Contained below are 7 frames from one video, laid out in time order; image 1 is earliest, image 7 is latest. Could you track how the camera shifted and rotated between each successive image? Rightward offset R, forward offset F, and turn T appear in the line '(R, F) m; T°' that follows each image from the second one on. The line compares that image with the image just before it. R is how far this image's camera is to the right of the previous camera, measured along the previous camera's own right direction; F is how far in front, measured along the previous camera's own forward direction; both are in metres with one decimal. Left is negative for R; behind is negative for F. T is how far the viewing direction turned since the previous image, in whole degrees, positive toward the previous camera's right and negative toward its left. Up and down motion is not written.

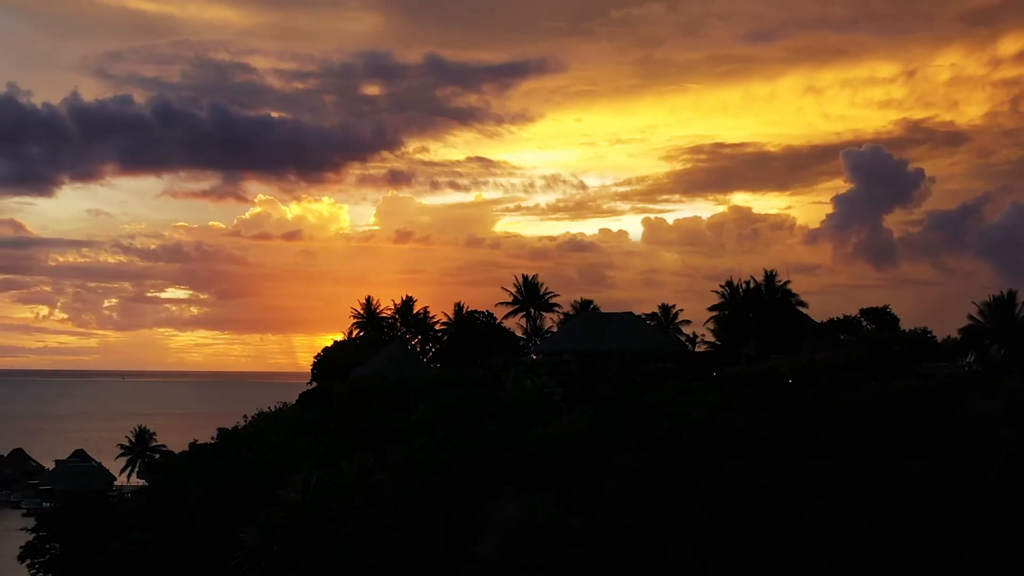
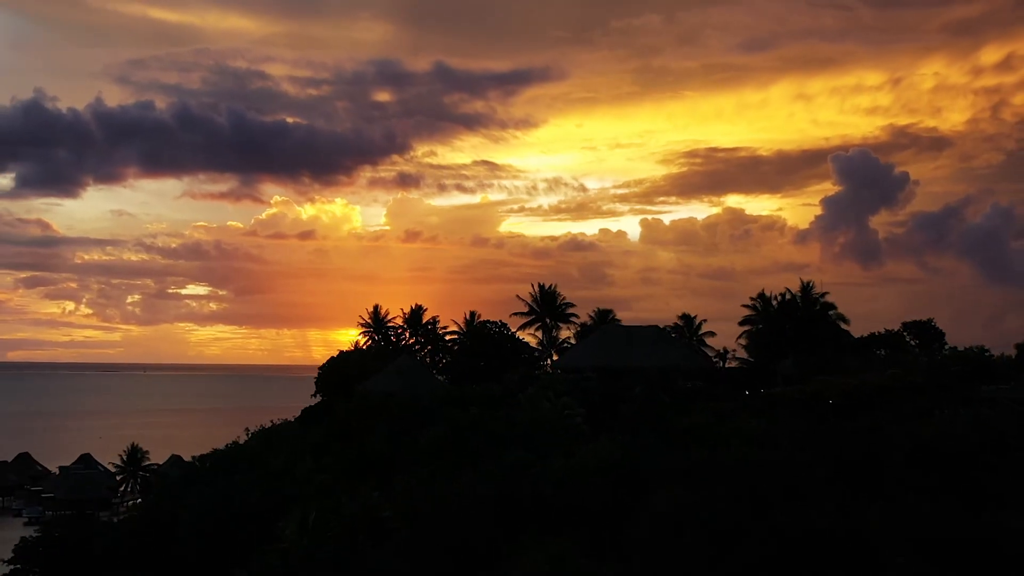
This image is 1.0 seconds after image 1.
(-0.6, -7.8) m; 0°
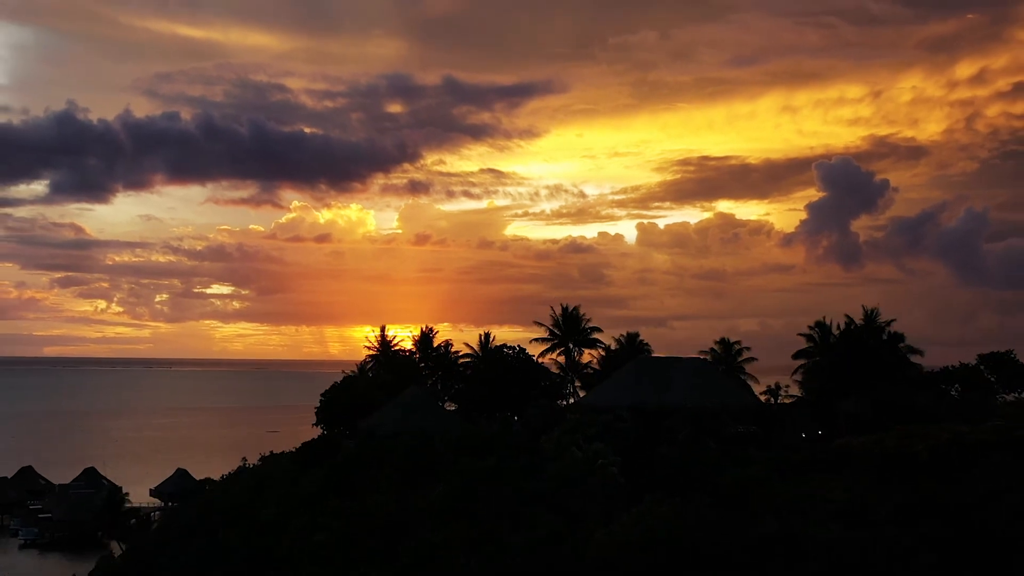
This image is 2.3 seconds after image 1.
(-0.8, -10.8) m; 0°
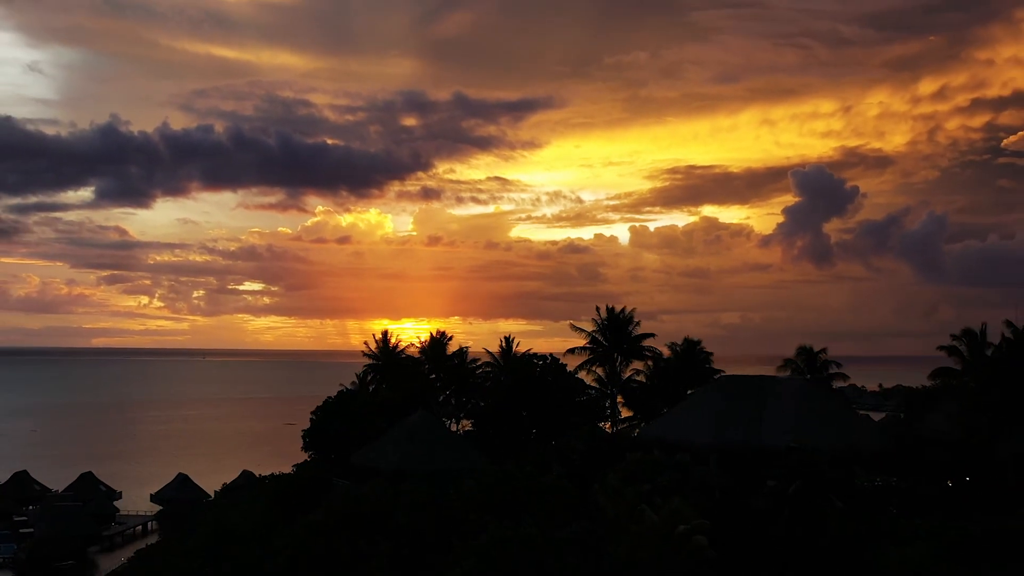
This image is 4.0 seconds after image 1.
(-1.1, -17.9) m; 0°
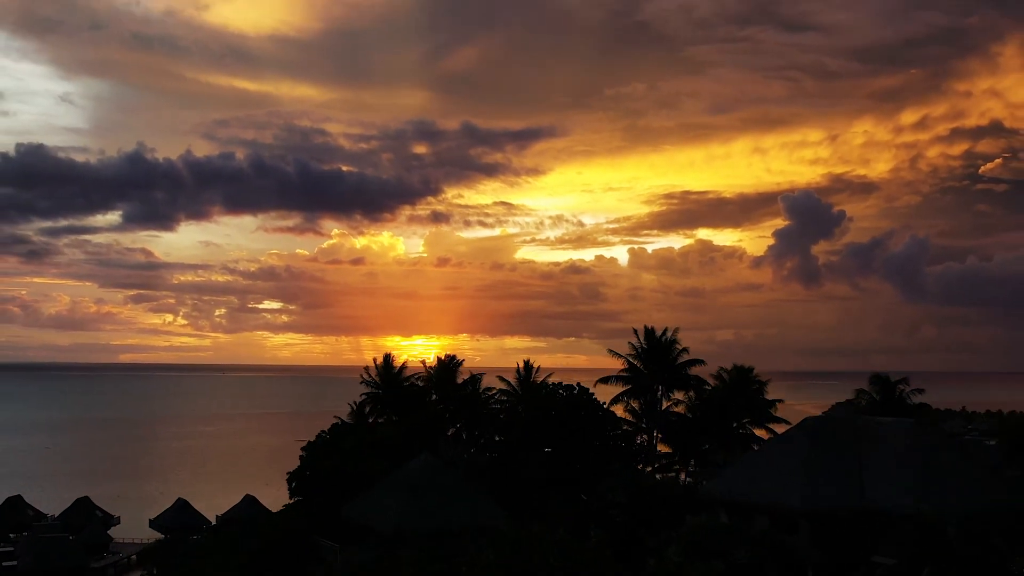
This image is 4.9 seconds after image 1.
(-1.3, -10.7) m; 0°
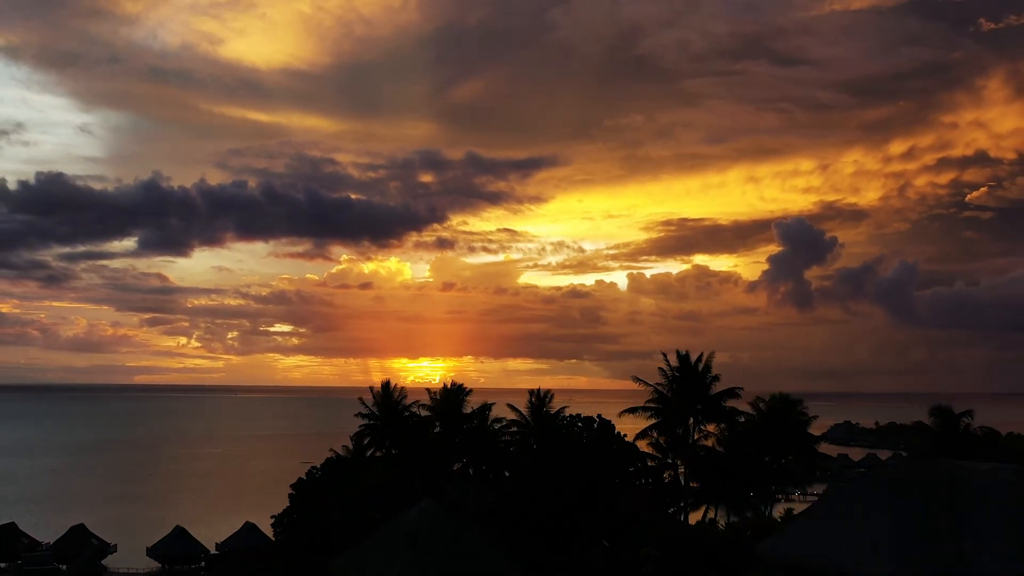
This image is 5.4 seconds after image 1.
(-0.6, -6.8) m; 0°
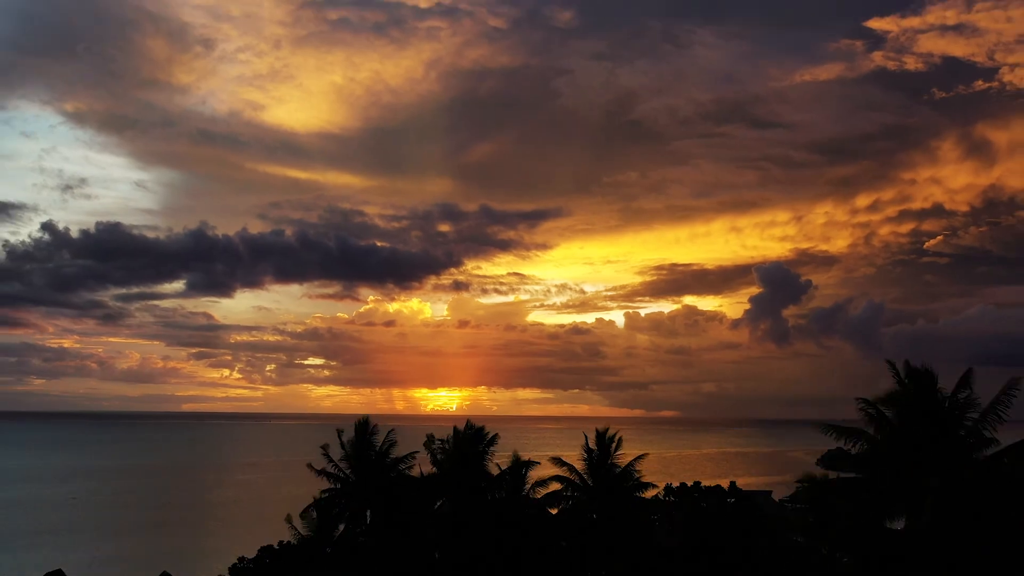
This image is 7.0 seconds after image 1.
(-2.8, -25.1) m; 0°
